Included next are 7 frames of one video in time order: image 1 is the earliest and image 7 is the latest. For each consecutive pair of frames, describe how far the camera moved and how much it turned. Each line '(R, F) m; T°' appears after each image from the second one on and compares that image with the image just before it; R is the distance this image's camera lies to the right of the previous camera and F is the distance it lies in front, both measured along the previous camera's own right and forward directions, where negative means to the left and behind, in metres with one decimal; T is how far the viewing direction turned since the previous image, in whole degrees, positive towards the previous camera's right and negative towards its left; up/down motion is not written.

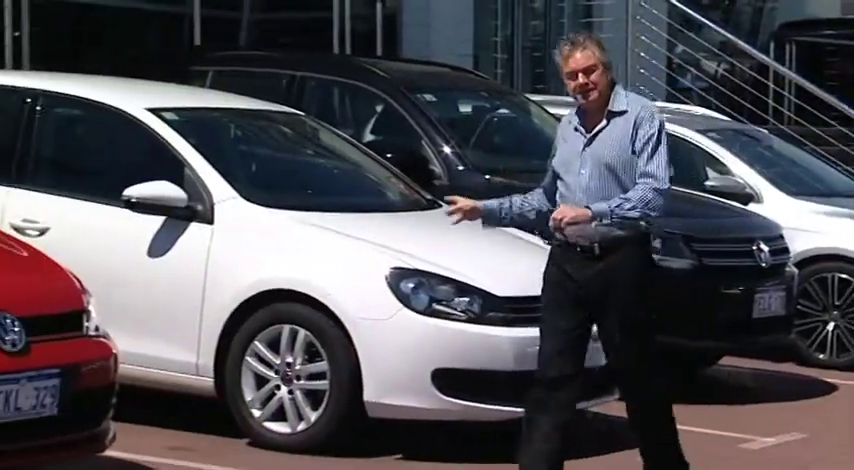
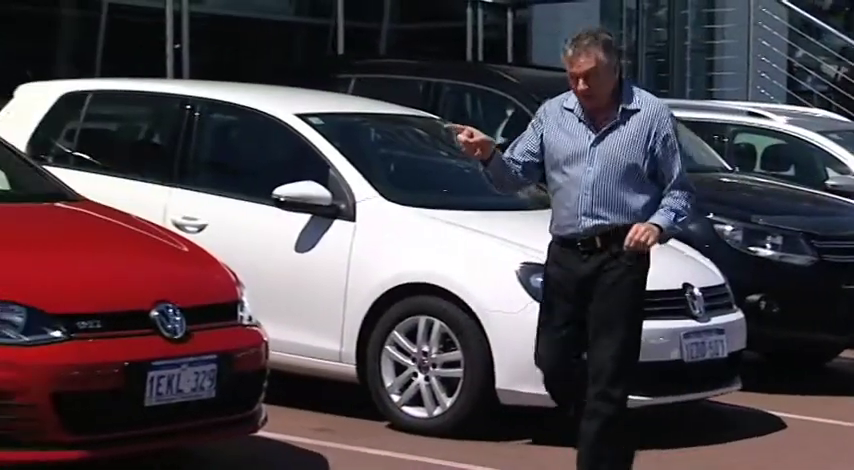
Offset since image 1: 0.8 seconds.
(0.0, -0.4) m; -5°
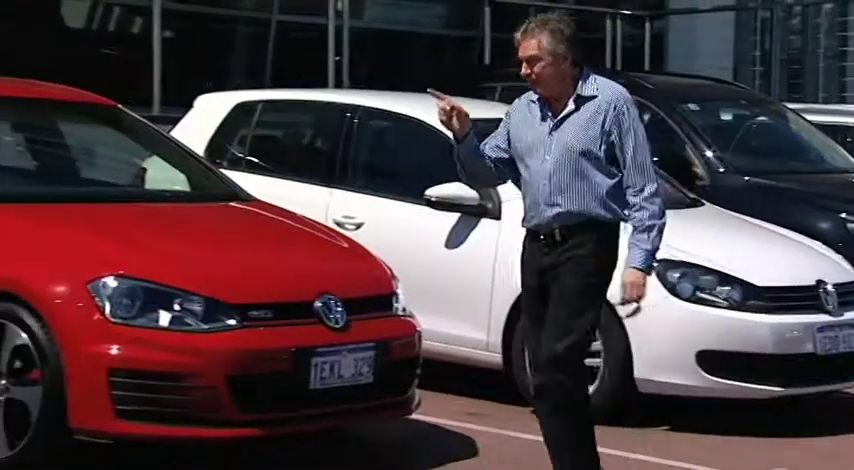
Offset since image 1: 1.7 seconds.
(0.0, -0.4) m; -5°
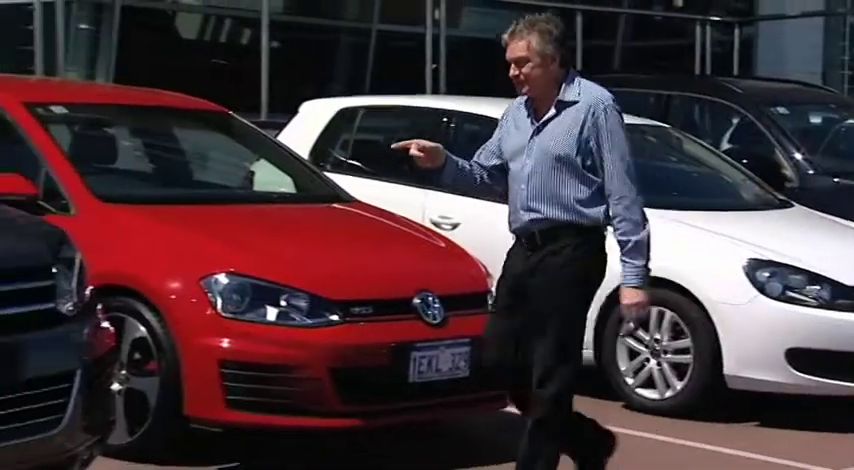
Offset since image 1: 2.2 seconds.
(0.0, -0.2) m; -4°
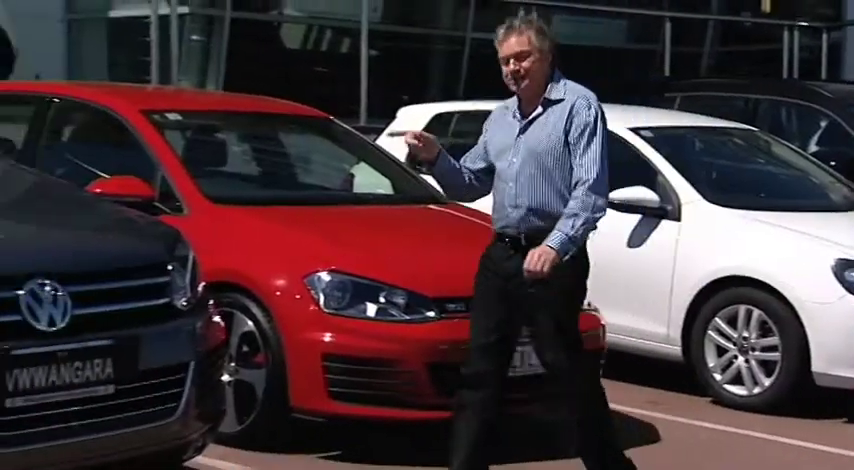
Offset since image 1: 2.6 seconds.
(0.0, -0.2) m; -4°
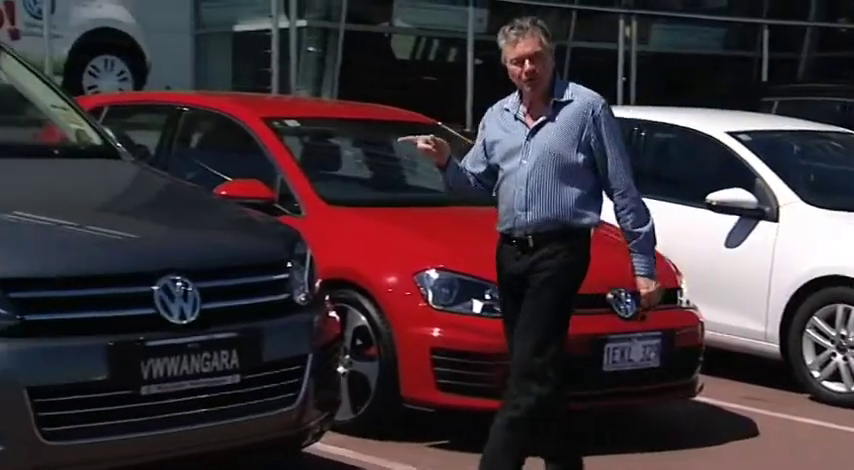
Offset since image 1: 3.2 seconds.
(0.0, -0.3) m; -4°
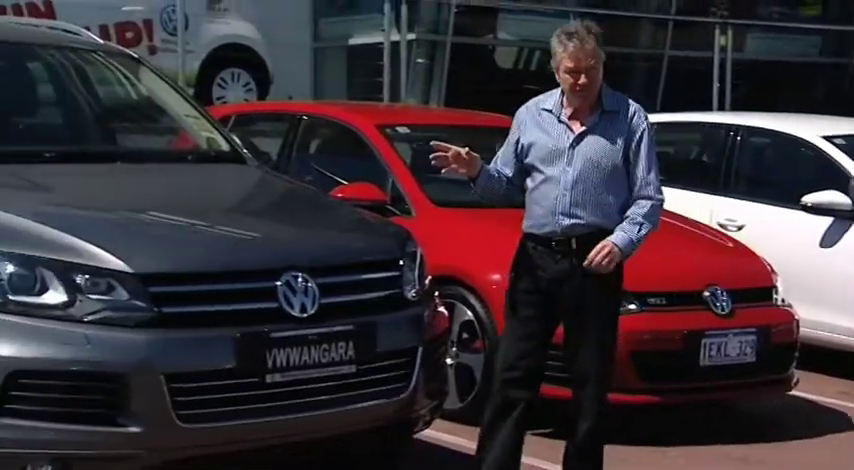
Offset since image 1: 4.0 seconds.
(0.0, -0.3) m; -4°
